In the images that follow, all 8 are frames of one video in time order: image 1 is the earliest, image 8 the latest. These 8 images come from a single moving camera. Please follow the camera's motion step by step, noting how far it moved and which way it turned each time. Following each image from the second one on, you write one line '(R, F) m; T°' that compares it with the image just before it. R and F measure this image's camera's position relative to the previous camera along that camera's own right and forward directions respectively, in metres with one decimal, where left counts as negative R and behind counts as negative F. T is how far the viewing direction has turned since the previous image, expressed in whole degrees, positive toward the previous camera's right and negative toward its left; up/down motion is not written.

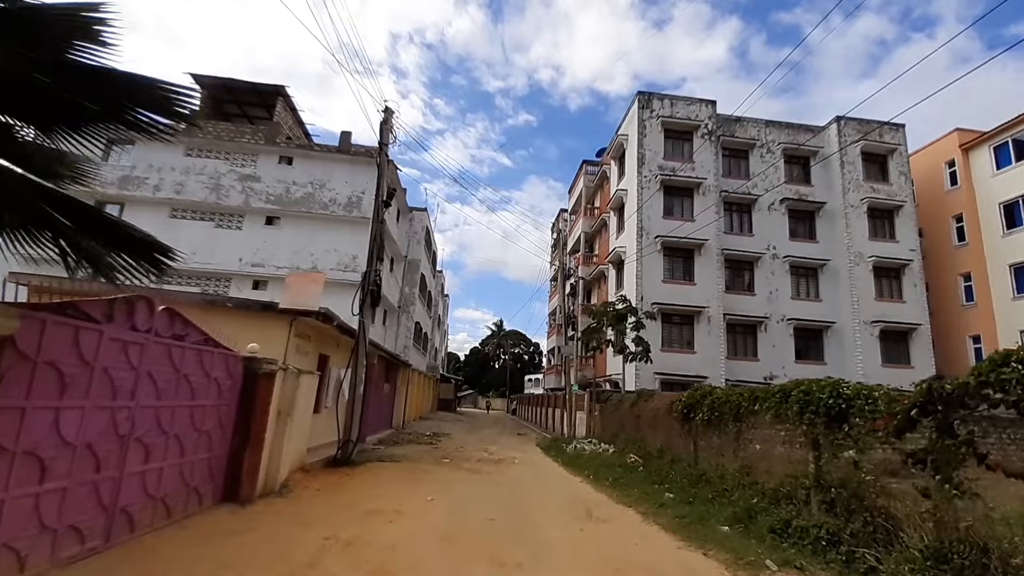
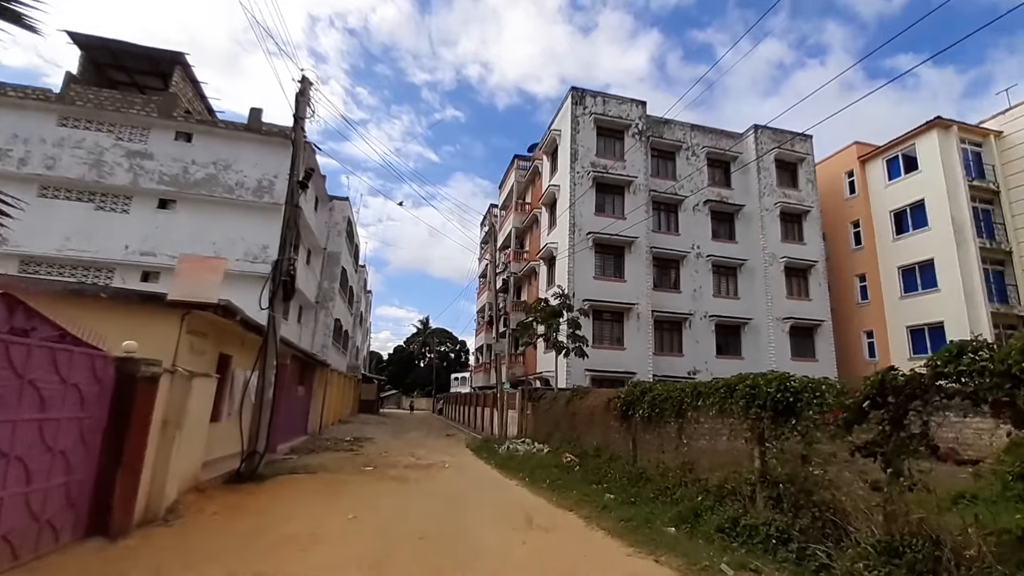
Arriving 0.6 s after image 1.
(-0.2, +0.7) m; +9°
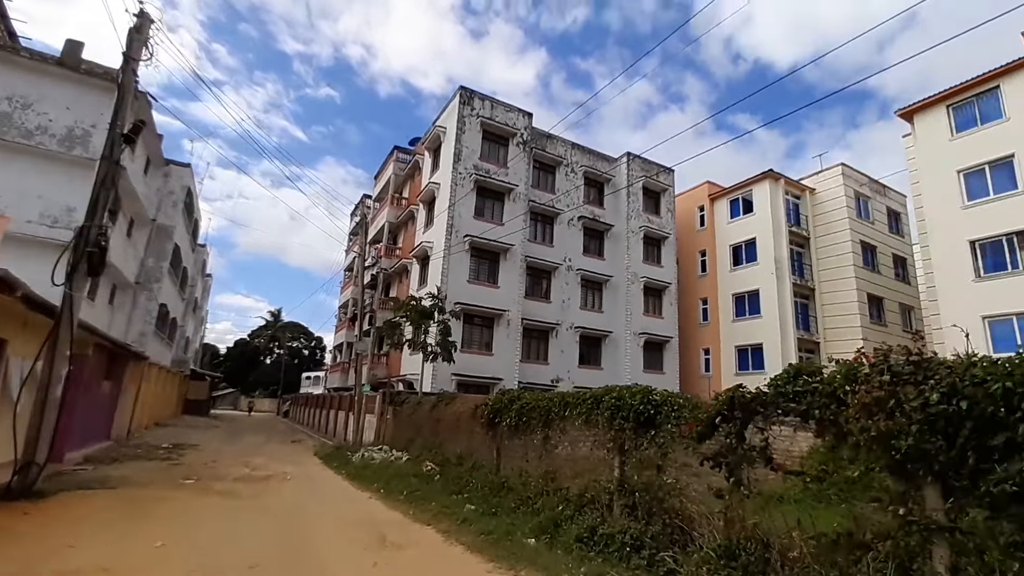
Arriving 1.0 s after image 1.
(-0.1, +0.4) m; +15°
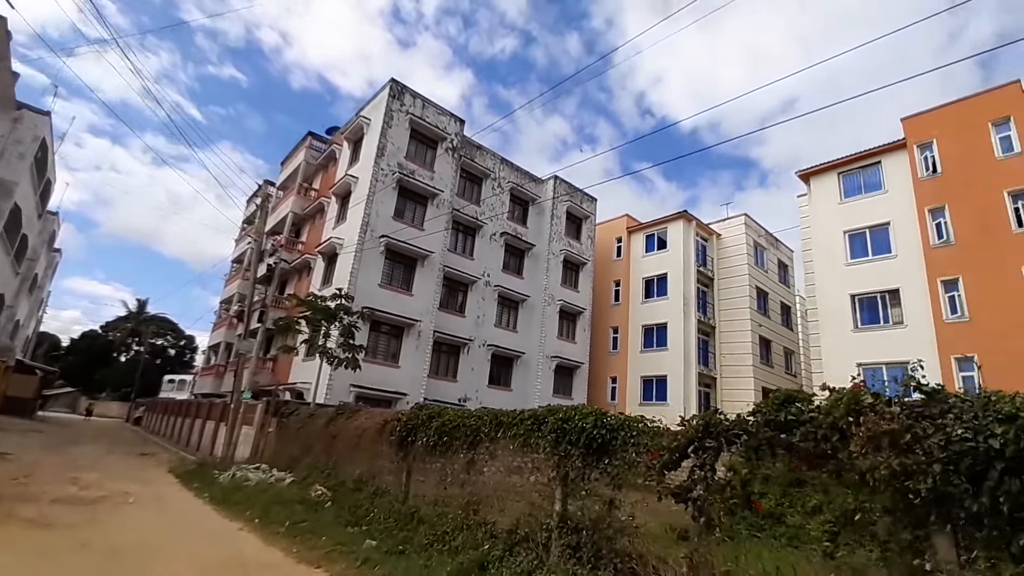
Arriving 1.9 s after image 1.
(-0.5, +1.1) m; +11°
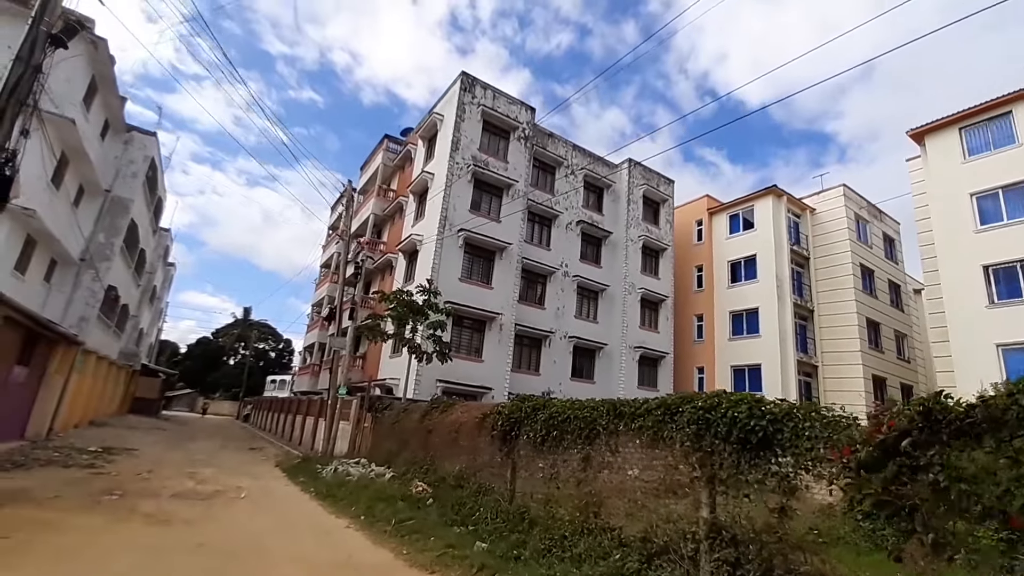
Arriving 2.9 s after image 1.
(-0.6, +0.7) m; -8°
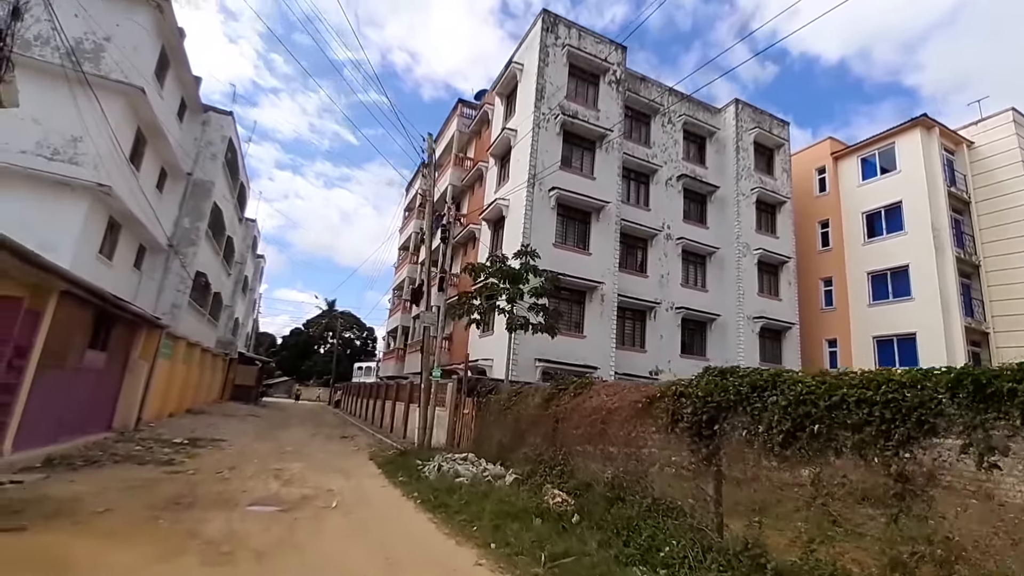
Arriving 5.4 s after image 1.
(-1.3, +2.5) m; -8°
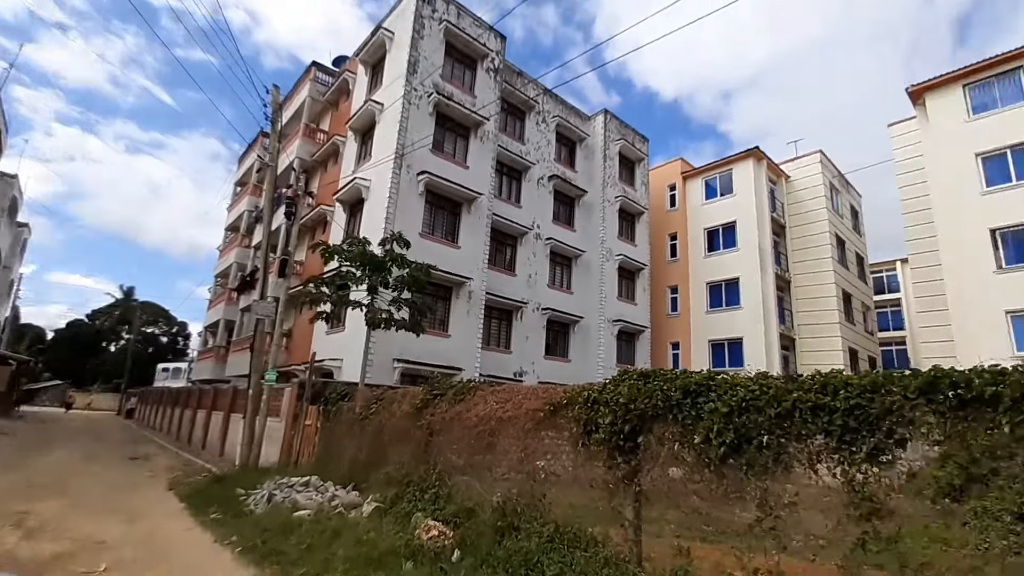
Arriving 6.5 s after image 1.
(-0.2, +1.3) m; +17°
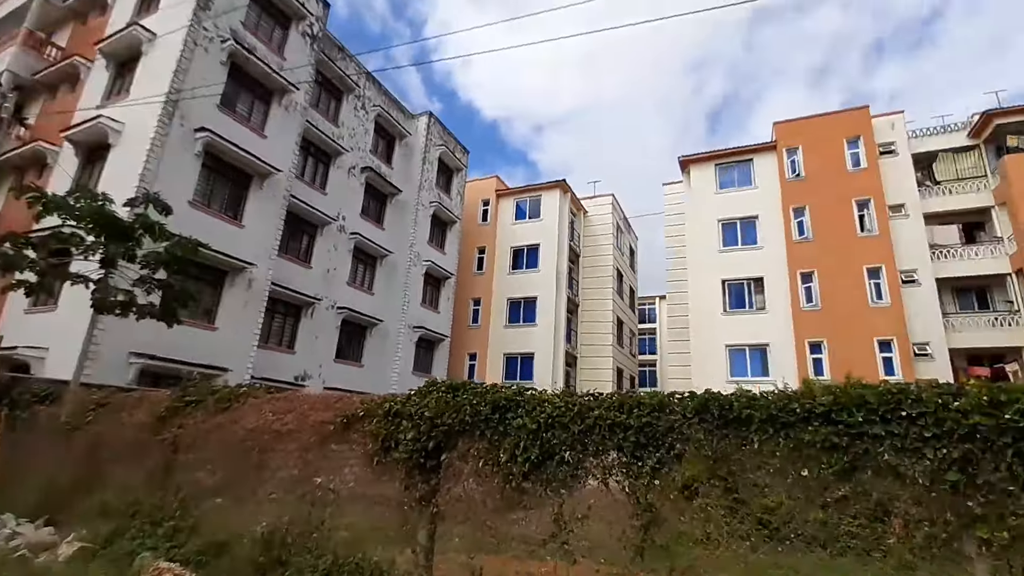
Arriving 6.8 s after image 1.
(-0.1, +0.4) m; +23°
